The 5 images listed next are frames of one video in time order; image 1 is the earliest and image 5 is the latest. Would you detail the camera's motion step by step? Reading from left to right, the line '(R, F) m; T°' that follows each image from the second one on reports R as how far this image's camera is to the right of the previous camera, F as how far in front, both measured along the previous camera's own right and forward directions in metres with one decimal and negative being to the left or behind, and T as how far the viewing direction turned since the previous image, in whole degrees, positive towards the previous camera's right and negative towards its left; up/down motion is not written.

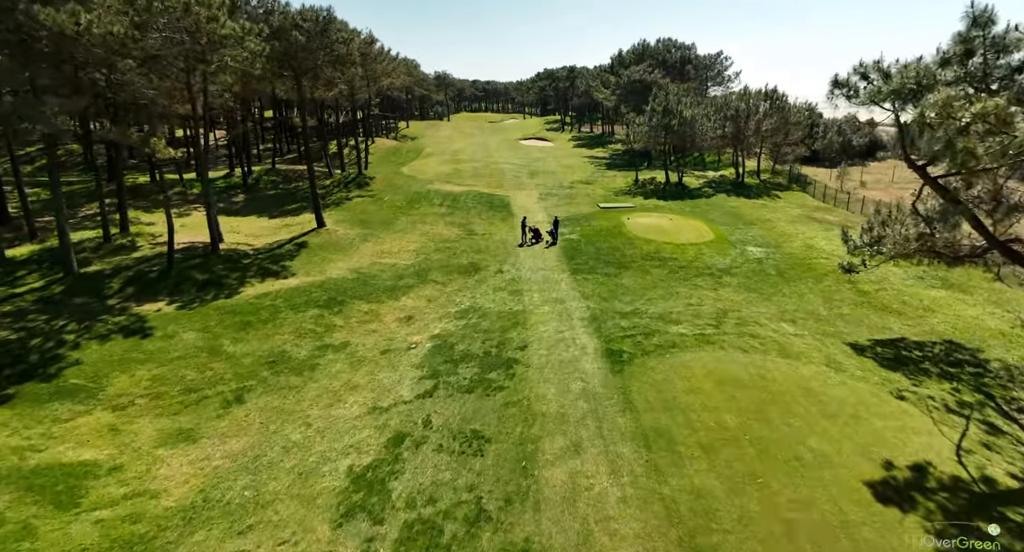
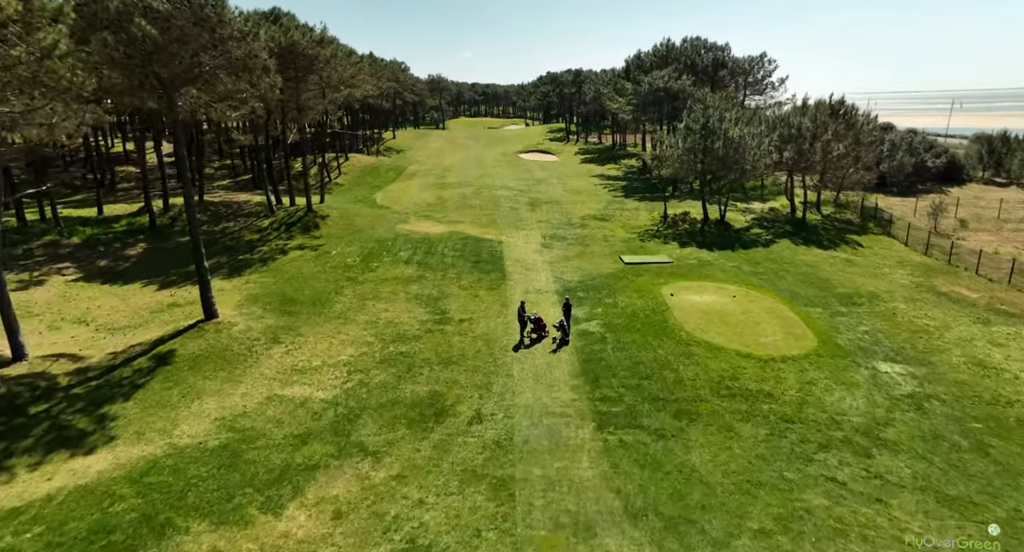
(+0.5, +11.2) m; 0°
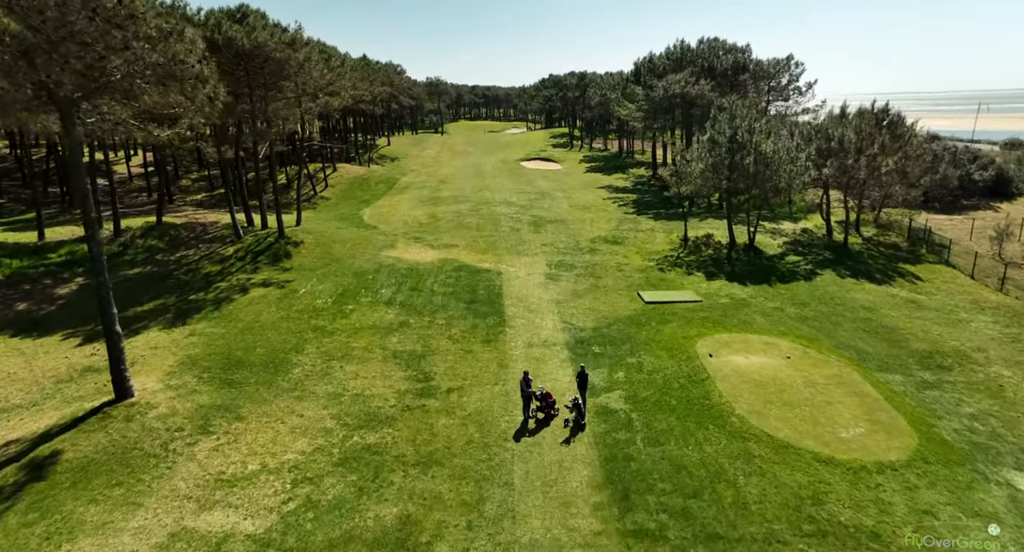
(0.0, +4.9) m; 0°
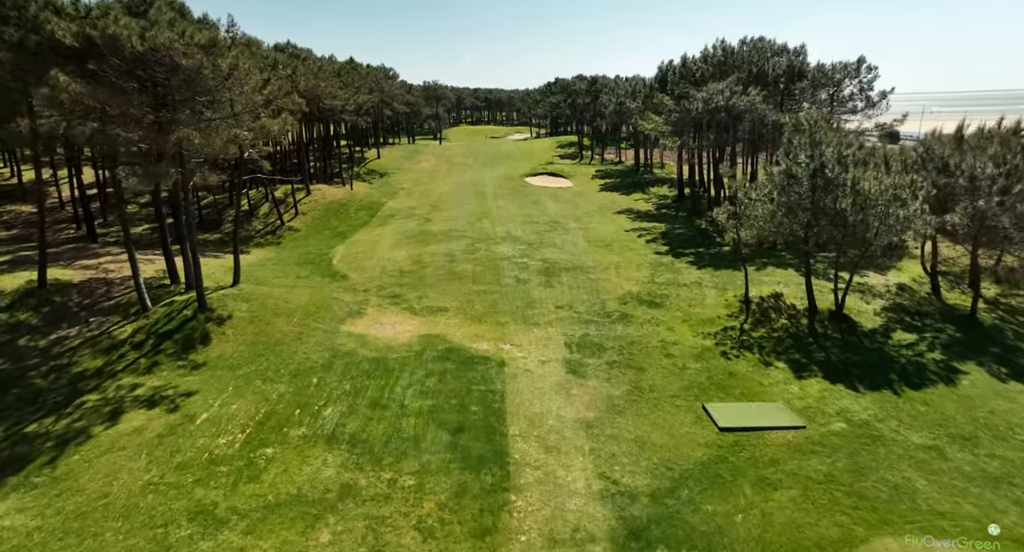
(-0.2, +9.3) m; 0°
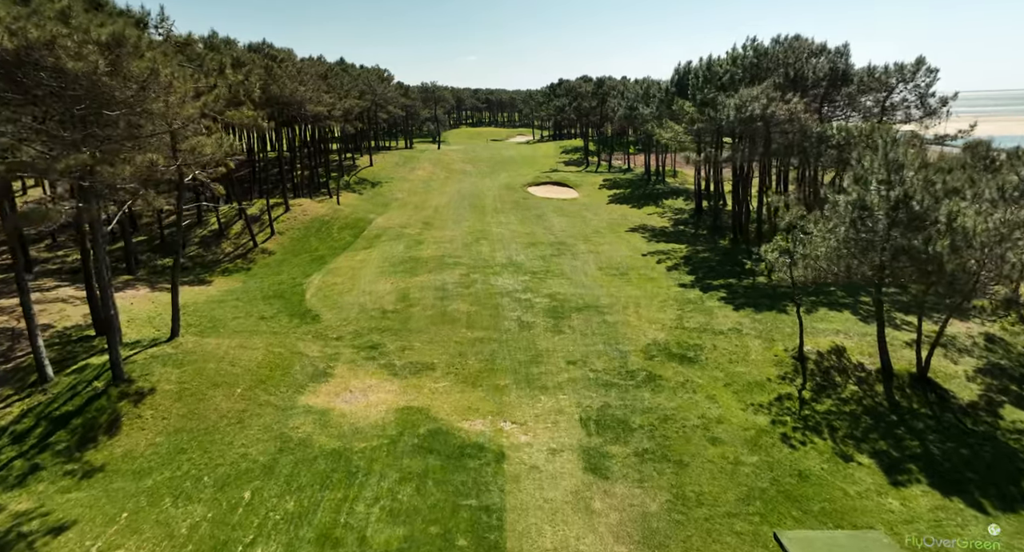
(0.0, +5.4) m; 0°
